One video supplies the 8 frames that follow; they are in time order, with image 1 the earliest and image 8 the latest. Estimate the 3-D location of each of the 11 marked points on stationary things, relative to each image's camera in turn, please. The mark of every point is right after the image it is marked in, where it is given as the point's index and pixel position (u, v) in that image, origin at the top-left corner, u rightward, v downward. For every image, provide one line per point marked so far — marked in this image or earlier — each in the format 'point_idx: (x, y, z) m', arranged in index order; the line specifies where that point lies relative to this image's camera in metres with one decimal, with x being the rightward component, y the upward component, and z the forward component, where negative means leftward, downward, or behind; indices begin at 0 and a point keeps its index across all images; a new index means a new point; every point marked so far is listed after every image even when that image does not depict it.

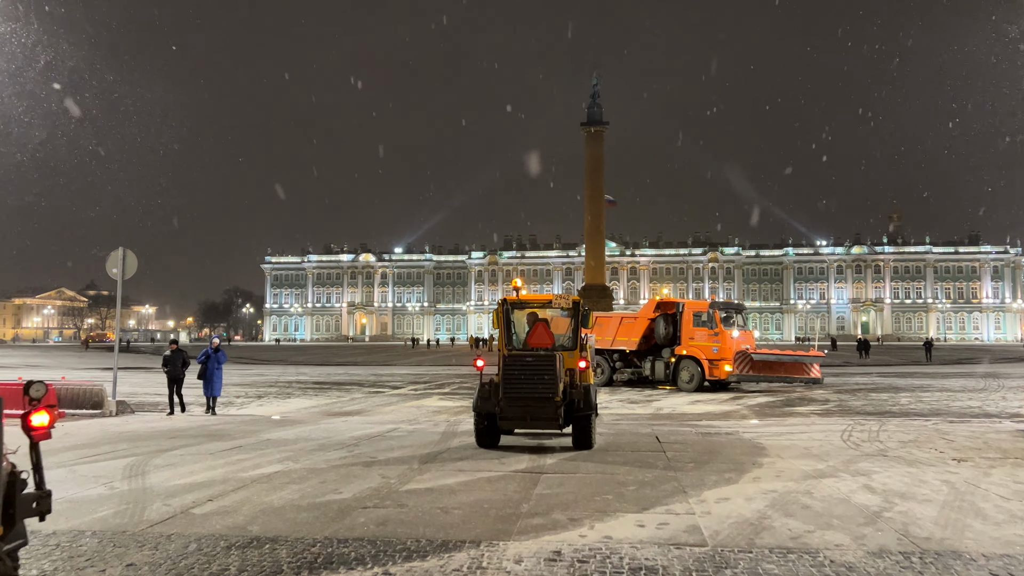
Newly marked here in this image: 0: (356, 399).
0: (-4.1, -3.0, +19.2) m
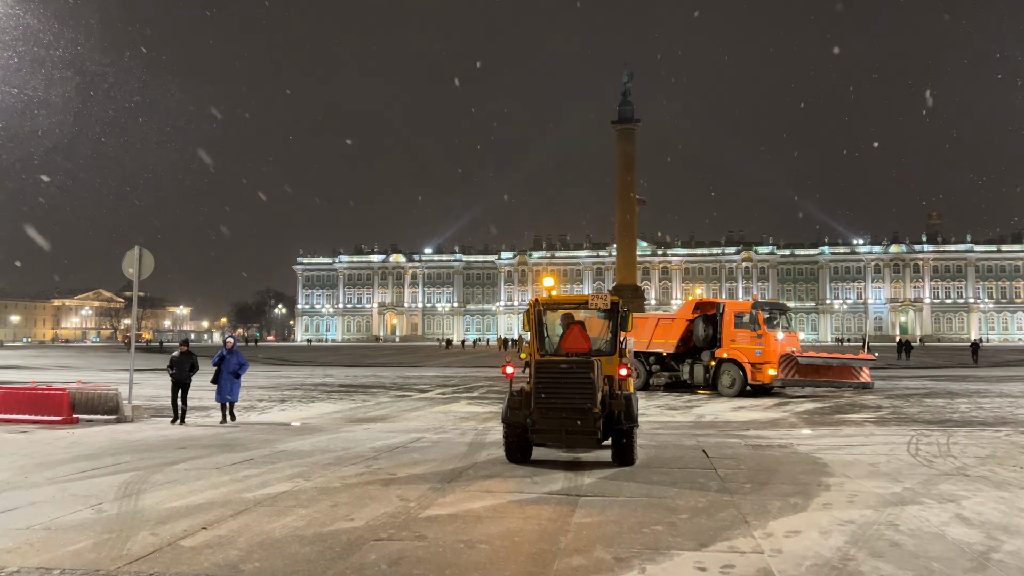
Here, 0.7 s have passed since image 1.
0: (-3.3, -3.0, +18.4) m
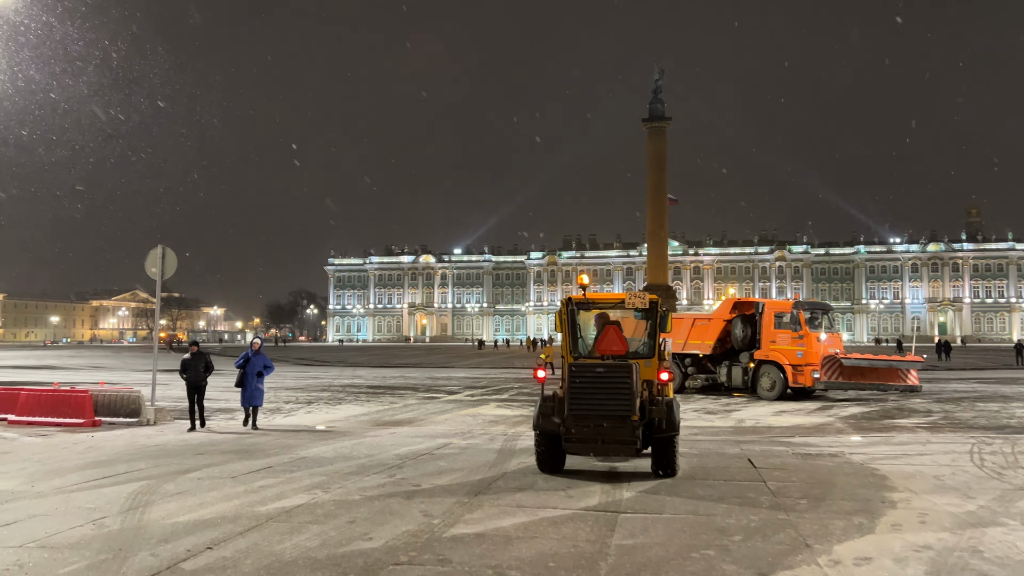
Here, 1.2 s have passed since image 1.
0: (-2.5, -3.0, +18.0) m
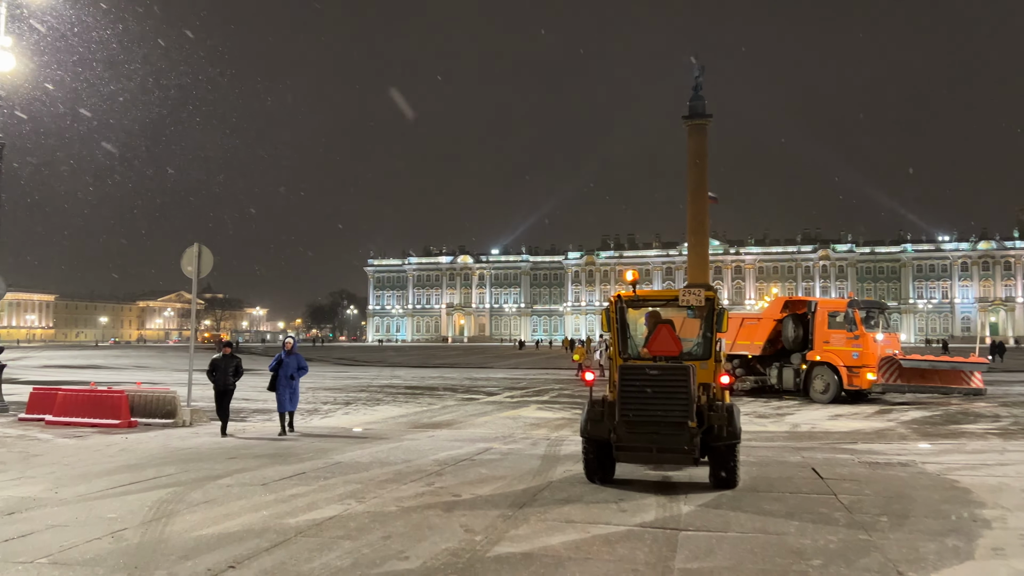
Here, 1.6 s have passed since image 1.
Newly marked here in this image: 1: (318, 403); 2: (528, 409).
0: (-1.5, -3.0, +17.5) m
1: (-5.1, -3.1, +18.7) m
2: (+0.4, -3.0, +17.3) m
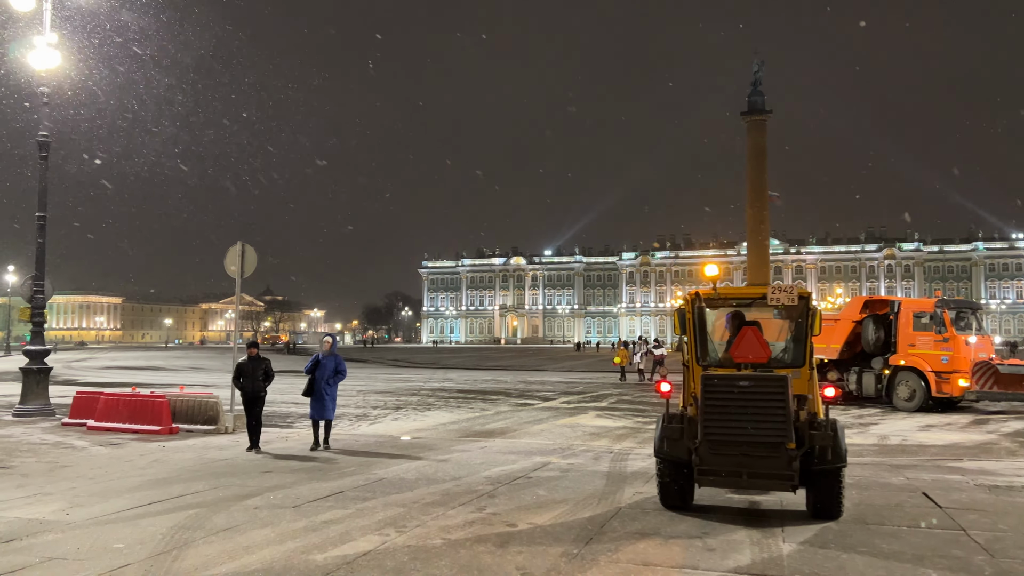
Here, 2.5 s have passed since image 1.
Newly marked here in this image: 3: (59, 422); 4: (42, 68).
0: (-0.2, -3.0, +16.6) m
1: (-3.6, -3.1, +18.0) m
2: (+1.7, -2.9, +16.3) m
3: (-8.2, -2.4, +12.9) m
4: (-9.8, +4.6, +14.7) m
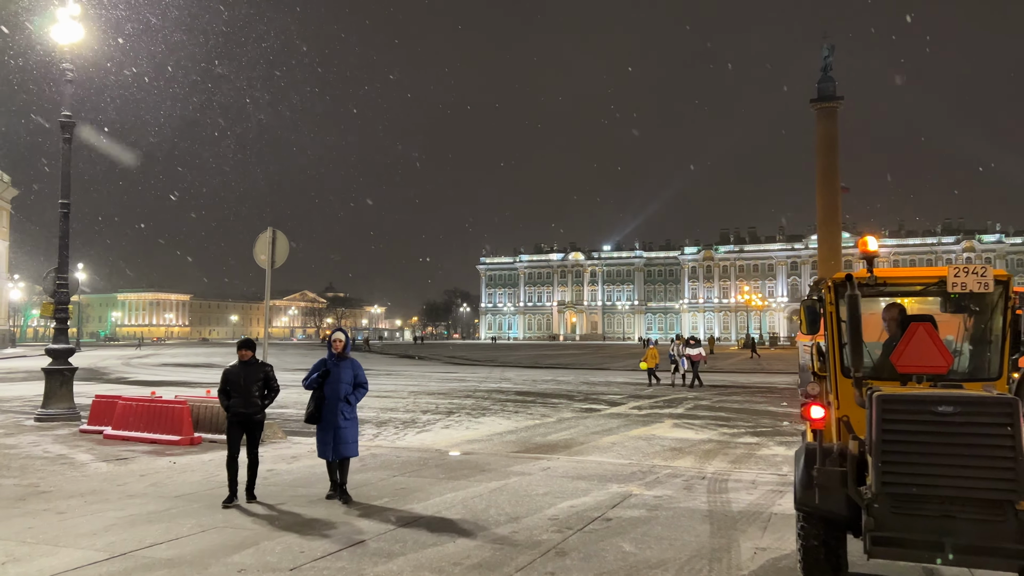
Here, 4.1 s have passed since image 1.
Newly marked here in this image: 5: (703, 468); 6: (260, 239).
0: (+1.2, -2.8, +14.7) m
1: (-2.2, -2.9, +16.4) m
2: (+3.1, -2.8, +14.3) m
3: (-7.1, -2.3, +11.6) m
4: (-8.6, +4.7, +13.6) m
5: (+2.6, -2.4, +9.5) m
6: (-4.2, +0.8, +11.9) m
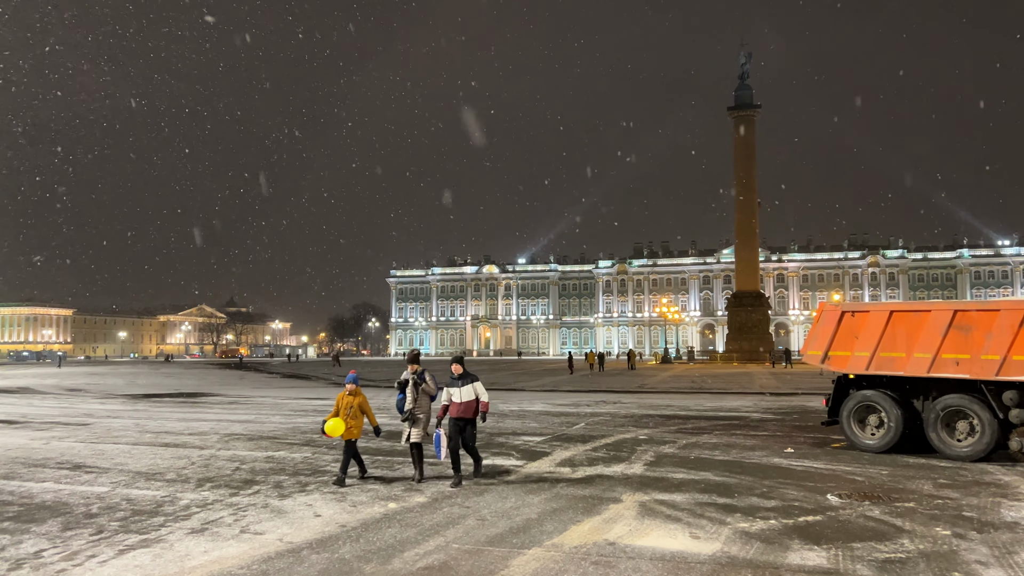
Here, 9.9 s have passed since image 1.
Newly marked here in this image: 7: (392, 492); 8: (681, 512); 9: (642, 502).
0: (-0.7, -2.5, +7.9) m
1: (-4.2, -2.6, +9.1) m
2: (+1.2, -2.4, +7.6) m
3: (-8.6, -1.9, +3.8) m
4: (-10.2, +5.1, +5.7) m
5: (+1.3, -2.0, +2.9) m
6: (-5.7, +1.3, +4.5) m
7: (-1.6, -2.5, +8.5) m
8: (+1.7, -2.4, +7.2) m
9: (+1.4, -2.4, +7.7) m
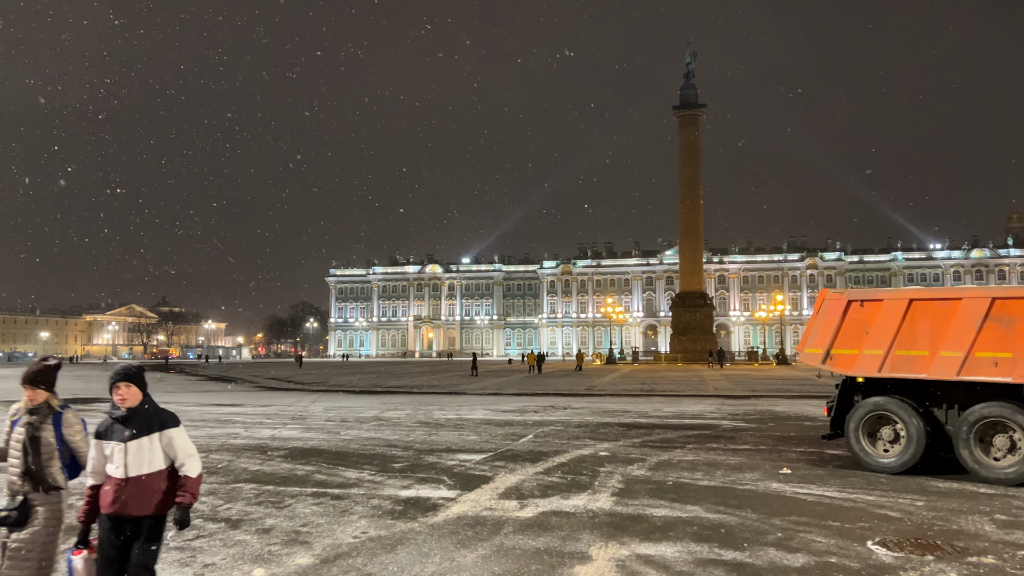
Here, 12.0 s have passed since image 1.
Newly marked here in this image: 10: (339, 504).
0: (-1.3, -2.2, +5.4) m
1: (-4.9, -2.3, +6.3) m
2: (+0.6, -2.2, +5.3) m
3: (-8.9, -1.6, +0.7) m
4: (-10.6, +5.4, +2.5) m
5: (+1.1, -1.7, +0.5) m
6: (-6.0, +1.5, +1.6) m
7: (-2.2, -2.2, +5.9) m
8: (+1.2, -2.2, +4.9) m
9: (+0.8, -2.2, +5.4) m
10: (-2.0, -2.4, +7.4) m
